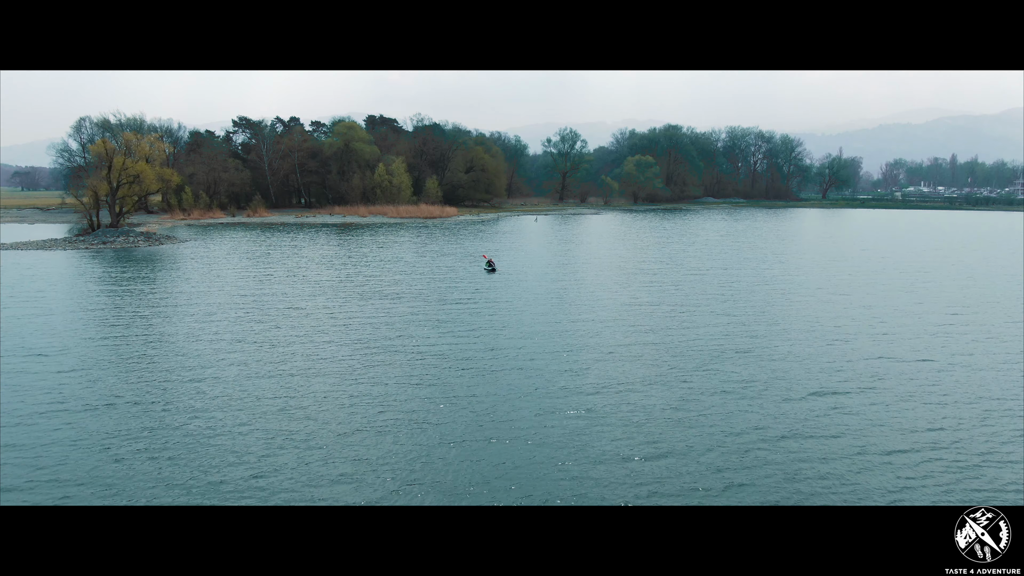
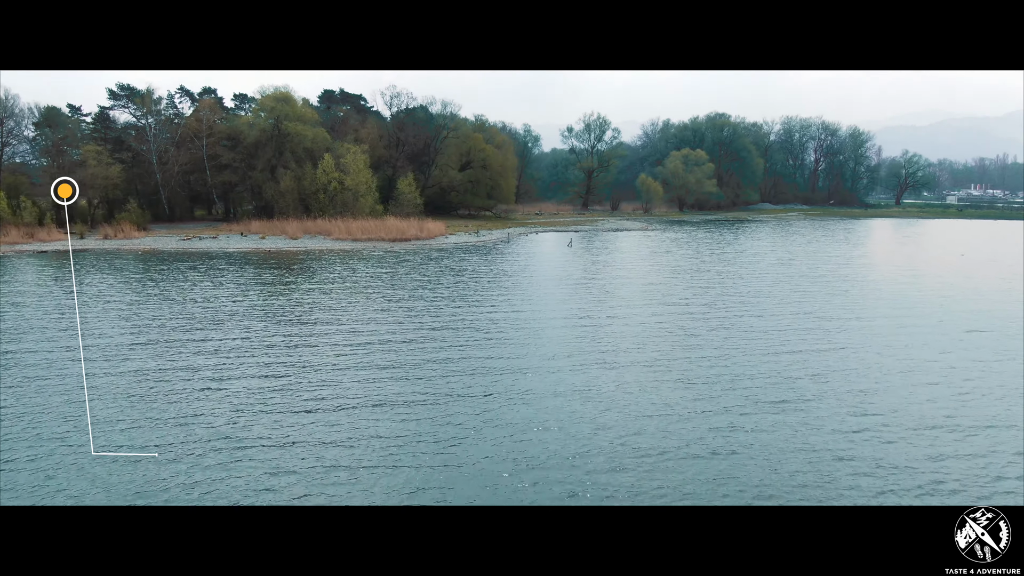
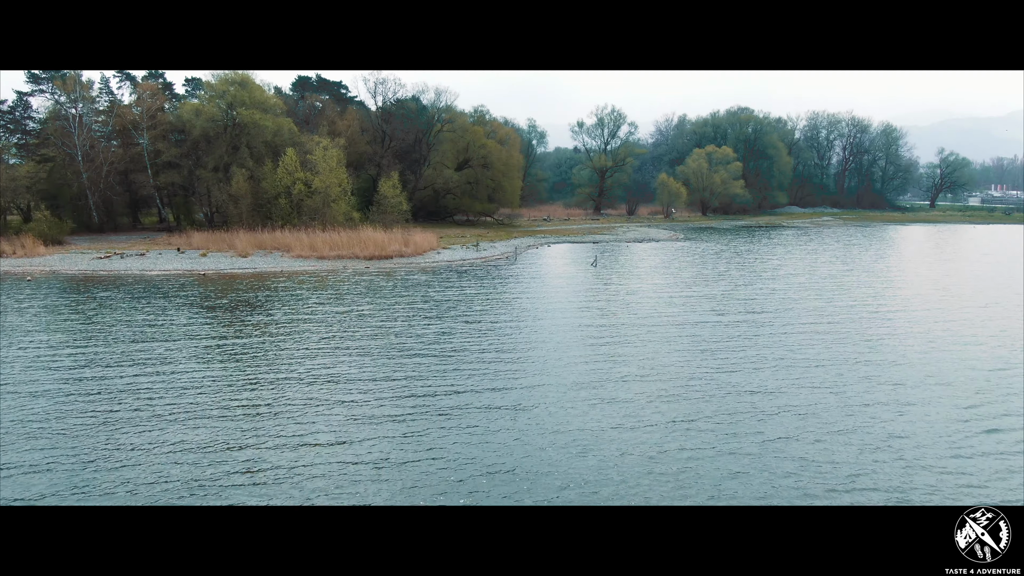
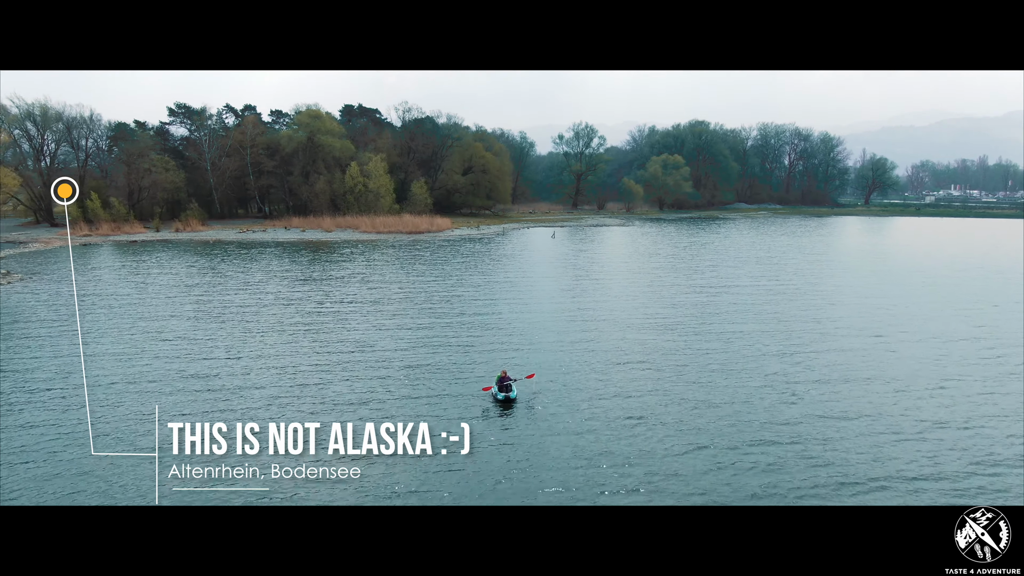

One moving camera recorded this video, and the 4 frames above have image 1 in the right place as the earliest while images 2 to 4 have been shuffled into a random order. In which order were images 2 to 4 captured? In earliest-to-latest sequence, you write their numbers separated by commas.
4, 2, 3
